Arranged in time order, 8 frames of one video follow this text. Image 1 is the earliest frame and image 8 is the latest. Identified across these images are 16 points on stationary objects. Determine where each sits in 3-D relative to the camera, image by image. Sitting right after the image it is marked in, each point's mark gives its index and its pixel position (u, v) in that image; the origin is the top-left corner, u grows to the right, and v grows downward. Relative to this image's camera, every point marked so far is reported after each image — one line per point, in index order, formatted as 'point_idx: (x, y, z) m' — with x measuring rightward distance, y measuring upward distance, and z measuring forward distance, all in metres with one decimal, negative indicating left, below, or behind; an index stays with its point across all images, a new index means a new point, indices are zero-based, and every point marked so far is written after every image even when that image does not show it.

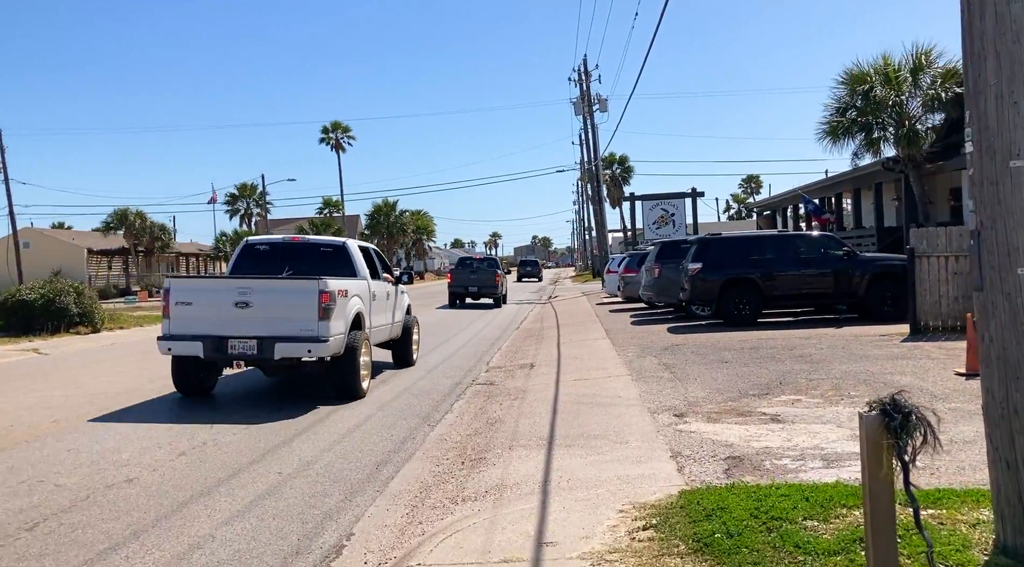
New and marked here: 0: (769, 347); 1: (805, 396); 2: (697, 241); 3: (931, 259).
0: (+3.7, -0.9, +13.5) m
1: (+2.9, -1.1, +9.0) m
2: (+3.7, +0.8, +18.4) m
3: (+6.9, +0.4, +15.1) m
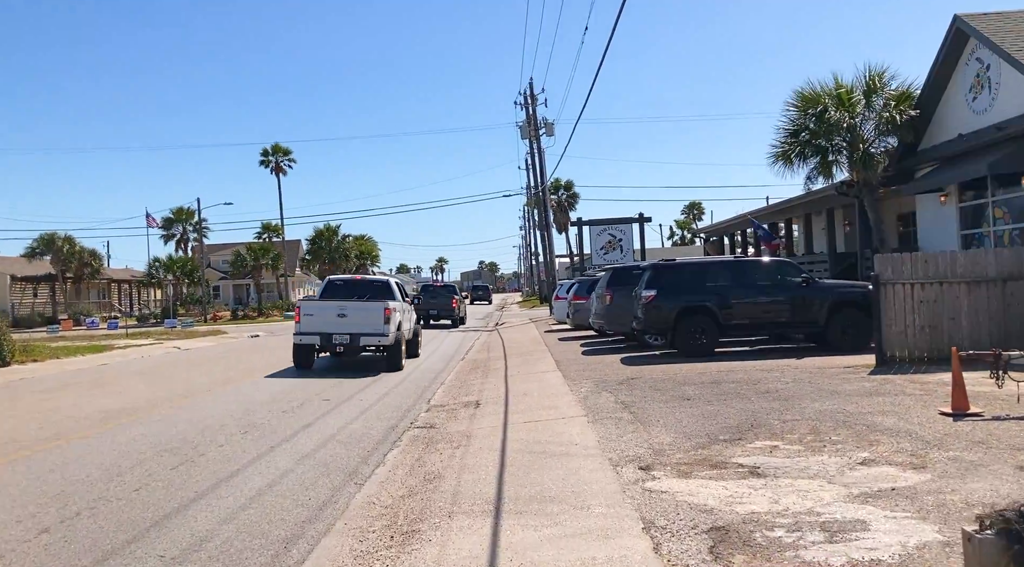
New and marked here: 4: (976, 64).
0: (+3.0, -1.3, +12.6) m
1: (+2.4, -1.4, +8.0) m
2: (+2.6, +0.3, +17.5) m
3: (+6.0, 0.0, +14.4) m
4: (+9.0, +4.3, +18.0) m
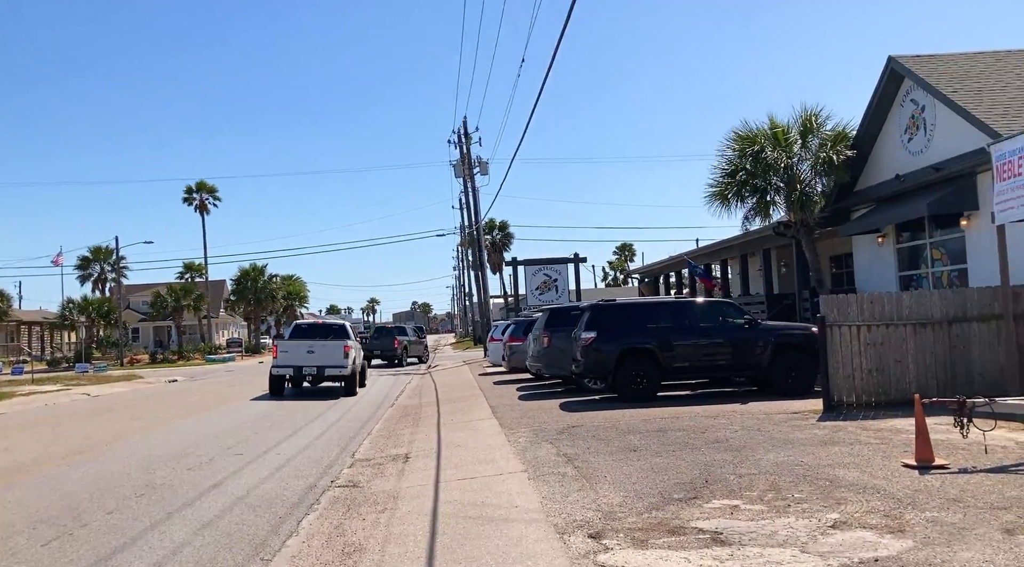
0: (+2.1, -1.9, +11.9) m
1: (+1.8, -1.7, +7.3) m
2: (+1.4, -0.5, +16.8) m
3: (+5.0, -0.7, +14.0) m
4: (+7.8, +3.5, +18.0) m
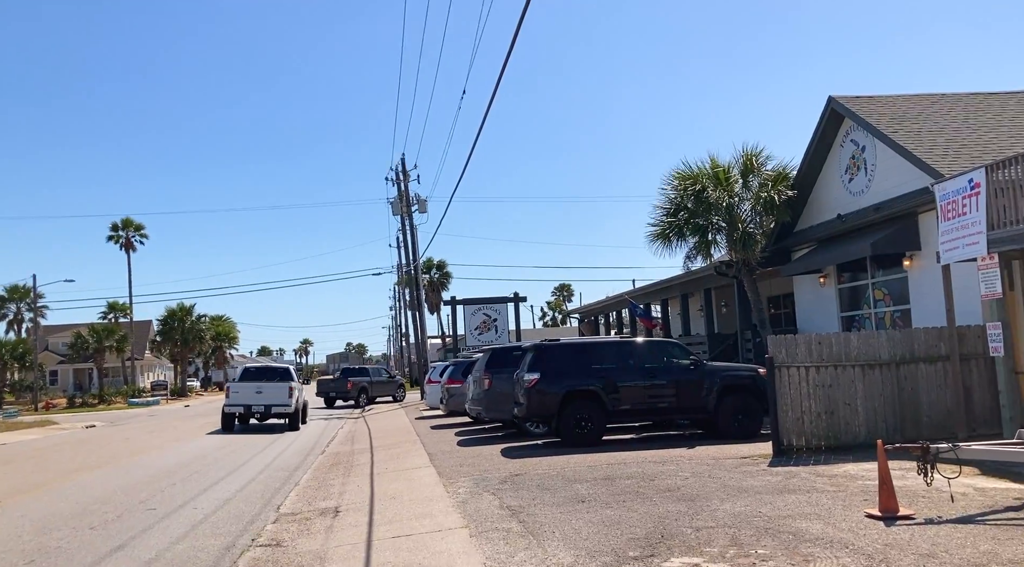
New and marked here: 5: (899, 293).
0: (+1.4, -2.4, +11.3) m
1: (+1.4, -2.0, +6.7) m
2: (+0.3, -1.2, +16.2) m
3: (+4.1, -1.3, +13.6) m
4: (+6.6, +2.7, +18.0) m
5: (+7.0, -0.2, +16.8) m
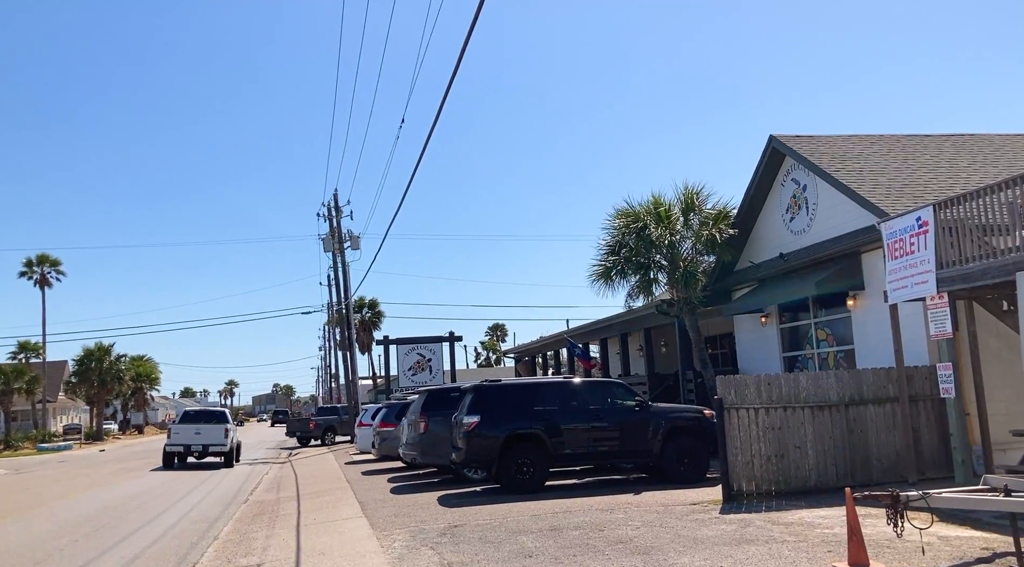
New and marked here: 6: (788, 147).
0: (+0.7, -2.8, +10.6) m
1: (+1.0, -2.2, +6.0) m
2: (-0.7, -1.8, +15.5) m
3: (+3.2, -1.8, +13.2) m
4: (+5.4, +1.9, +17.8) m
5: (+5.9, -0.9, +16.6) m
6: (+5.1, +2.5, +17.3) m
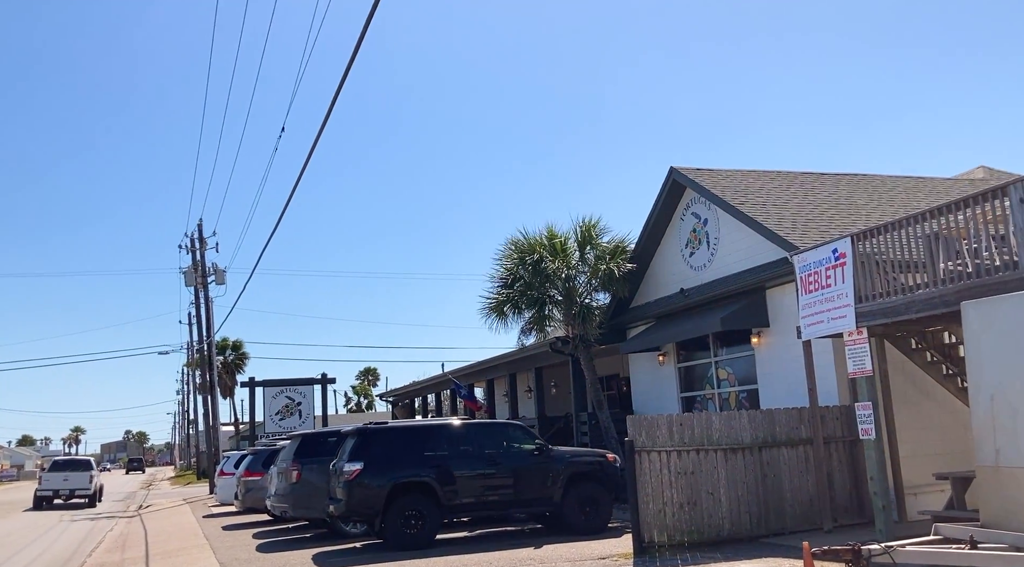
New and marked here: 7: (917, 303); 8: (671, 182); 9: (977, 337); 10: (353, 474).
0: (-0.3, -3.0, +9.2) m
1: (+0.6, -2.3, +4.8) m
2: (-2.4, -2.3, +13.9) m
3: (+1.8, -2.2, +12.1) m
4: (+3.4, +1.2, +17.2) m
5: (+4.0, -1.5, +16.0) m
6: (+3.2, +1.9, +16.7) m
7: (+4.8, -0.2, +10.9) m
8: (+3.0, +1.9, +17.2) m
9: (+4.2, -0.5, +8.4) m
10: (-2.3, -2.7, +13.3) m
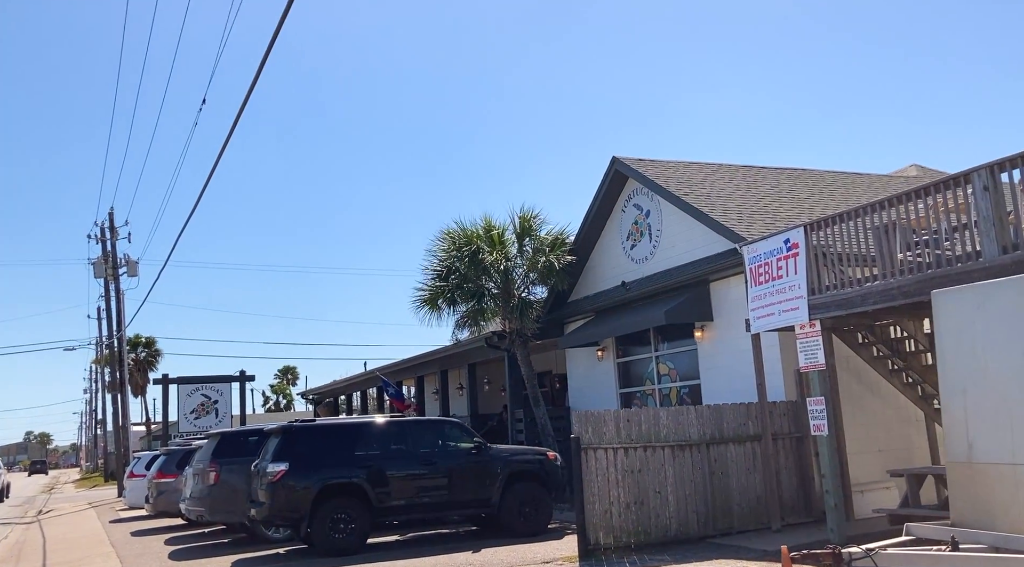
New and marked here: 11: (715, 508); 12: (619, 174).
0: (-0.9, -2.9, +8.4) m
1: (+0.5, -2.1, +4.1) m
2: (-3.3, -2.1, +12.9) m
3: (+1.1, -2.1, +11.5) m
4: (+2.2, +1.3, +16.8) m
5: (+2.9, -1.4, +15.6) m
6: (+2.1, +2.0, +16.2) m
7: (+4.1, -0.1, +10.6) m
8: (+1.8, +2.0, +16.7) m
9: (+3.8, -0.4, +8.1) m
10: (-3.1, -2.6, +12.4) m
11: (+2.7, -2.9, +12.1) m
12: (+1.9, +2.0, +16.8) m
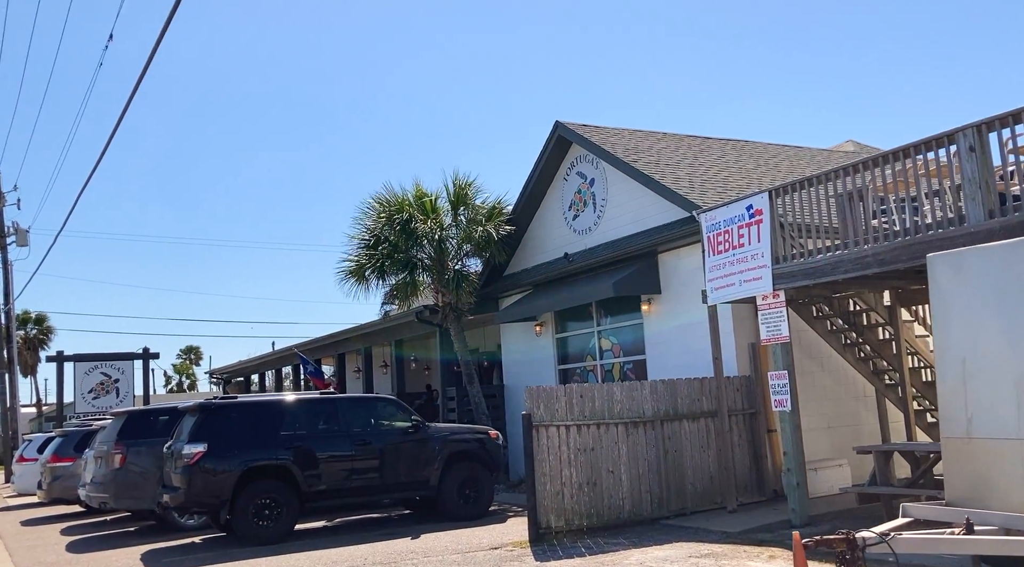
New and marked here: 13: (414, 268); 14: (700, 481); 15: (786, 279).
0: (-1.2, -2.5, +7.5) m
1: (+0.6, -1.9, +3.3) m
2: (-4.0, -1.6, +11.7) m
3: (+0.4, -1.7, +10.8) m
4: (+1.1, +1.8, +16.0) m
5: (+1.9, -1.0, +14.9) m
6: (+1.0, +2.5, +15.4) m
7: (+3.6, +0.2, +10.1) m
8: (+0.7, +2.5, +15.9) m
9: (+3.5, -0.1, +7.5) m
10: (-3.8, -2.1, +11.2) m
11: (+2.0, -2.5, +11.5) m
12: (+0.8, +2.5, +16.0) m
13: (-1.7, +0.3, +16.3) m
14: (+2.4, -2.5, +11.8) m
15: (+3.2, +0.1, +10.7) m
